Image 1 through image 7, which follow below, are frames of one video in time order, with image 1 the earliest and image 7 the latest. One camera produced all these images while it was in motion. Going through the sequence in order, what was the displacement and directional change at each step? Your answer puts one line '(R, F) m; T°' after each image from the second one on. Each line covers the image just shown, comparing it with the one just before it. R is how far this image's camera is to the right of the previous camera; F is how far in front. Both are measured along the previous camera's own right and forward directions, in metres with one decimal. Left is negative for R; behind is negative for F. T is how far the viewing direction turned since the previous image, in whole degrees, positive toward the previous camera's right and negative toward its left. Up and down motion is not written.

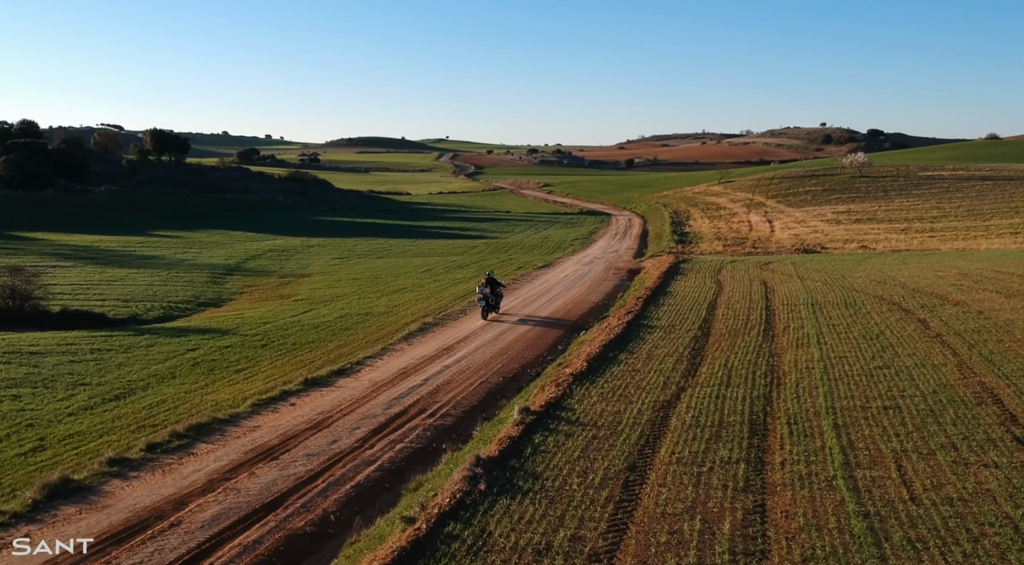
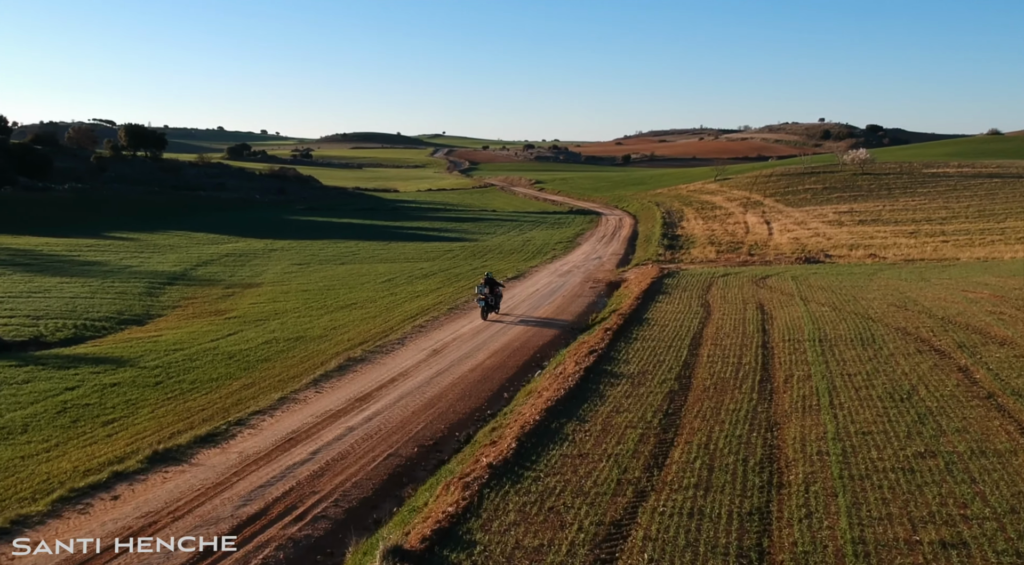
(+1.3, +4.9) m; 0°
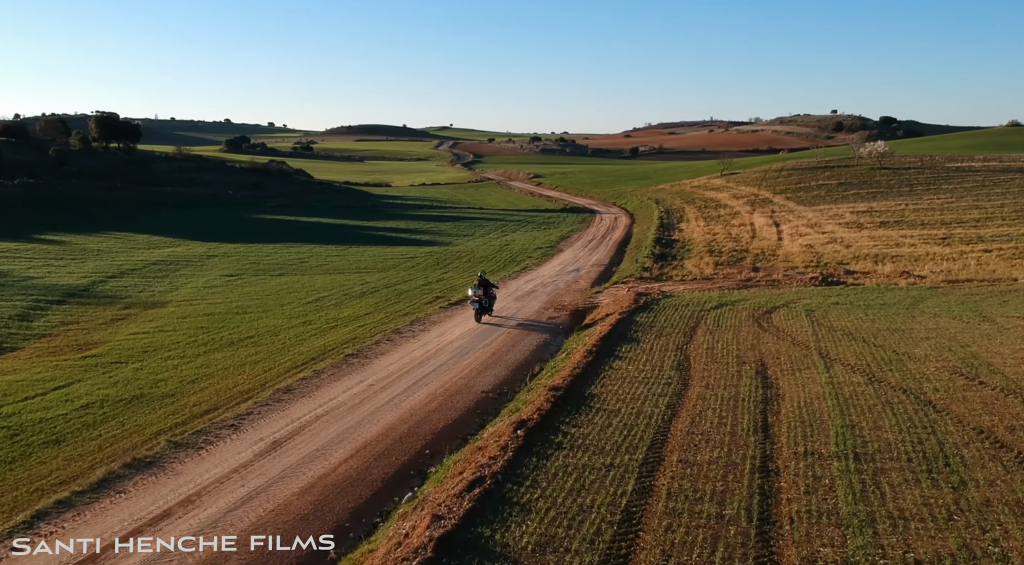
(+2.1, +7.9) m; -1°
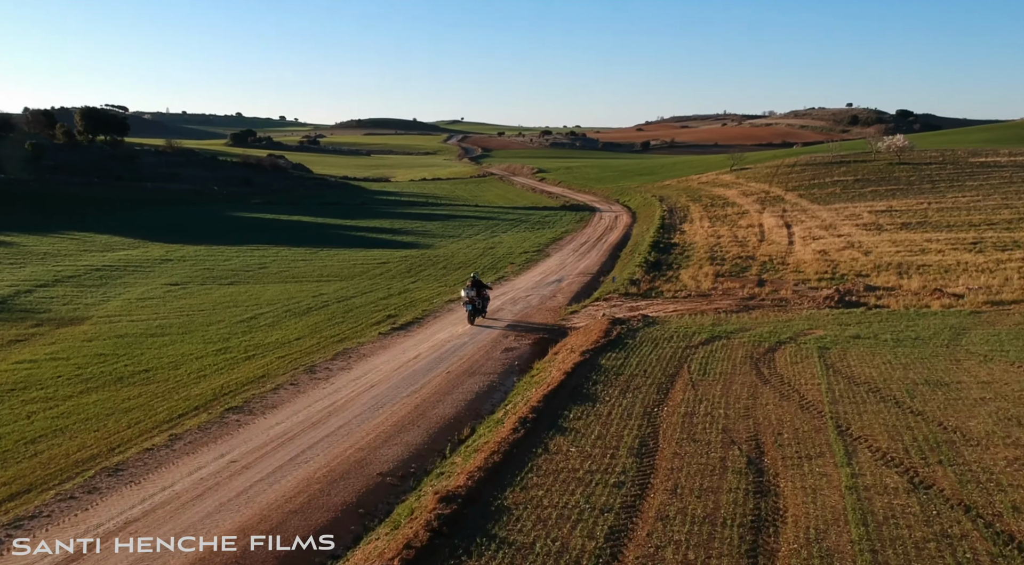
(+1.5, +5.2) m; -1°
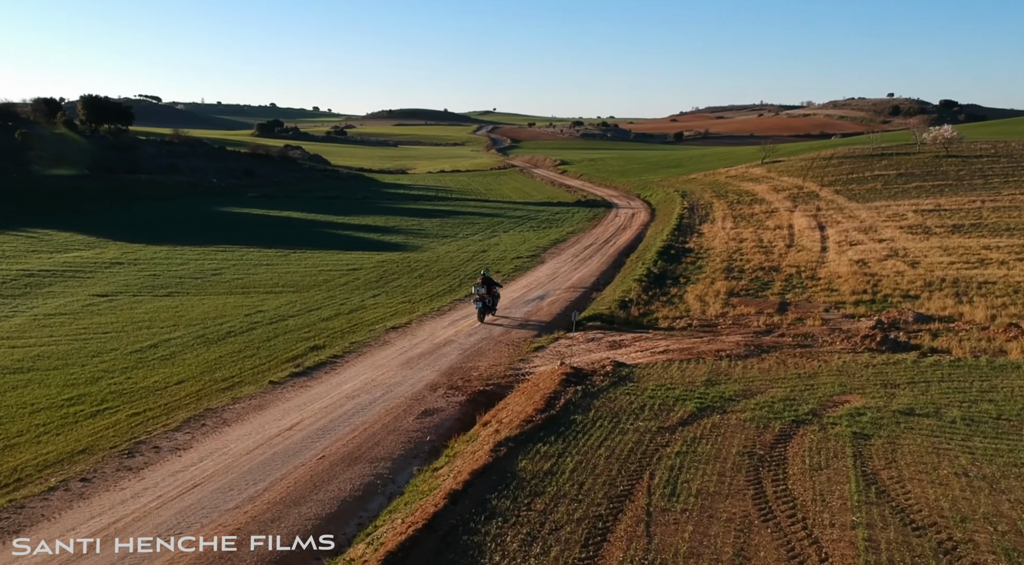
(+2.0, +6.5) m; -2°
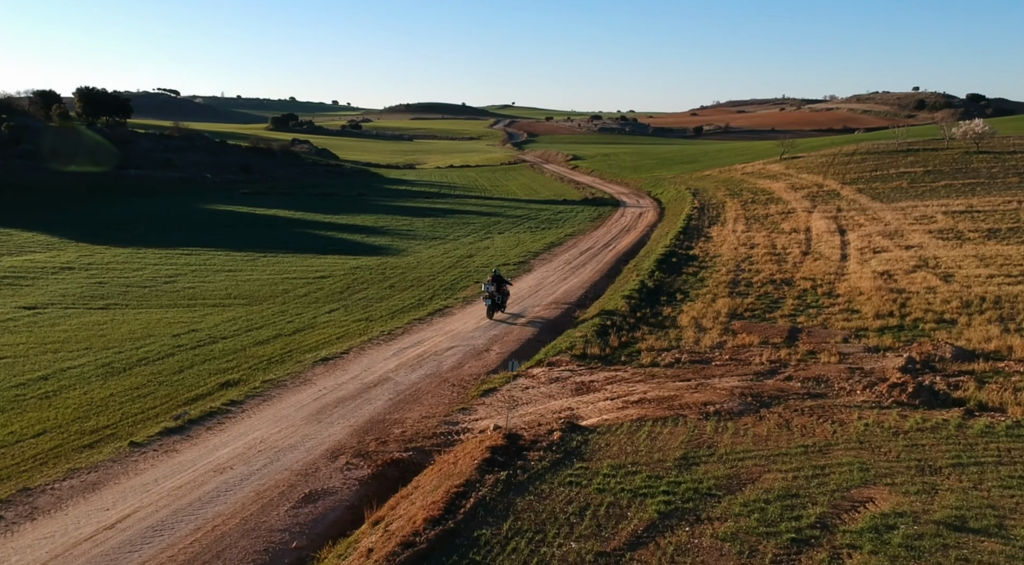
(+1.4, +4.4) m; -1°
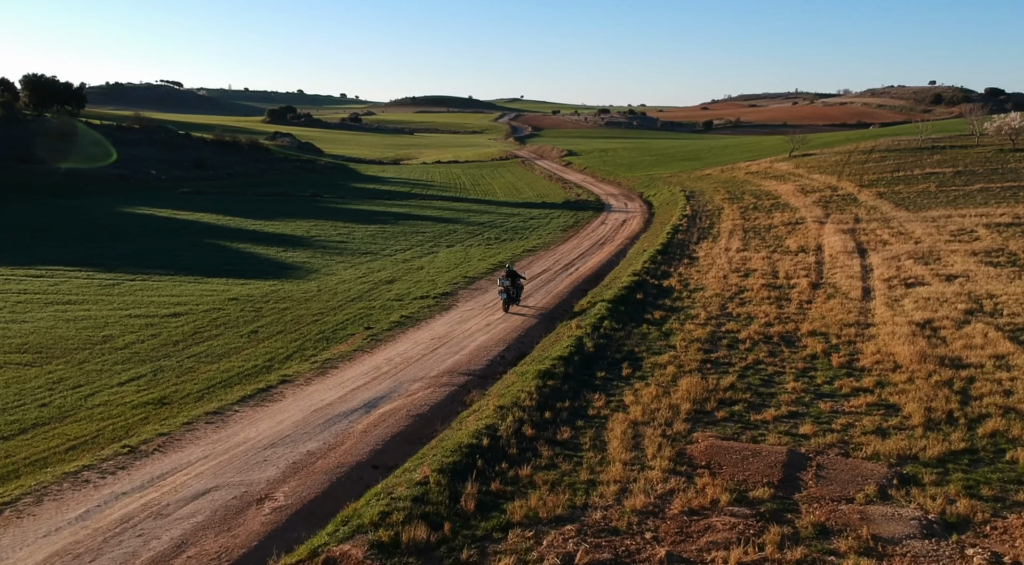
(+3.0, +10.0) m; -1°
